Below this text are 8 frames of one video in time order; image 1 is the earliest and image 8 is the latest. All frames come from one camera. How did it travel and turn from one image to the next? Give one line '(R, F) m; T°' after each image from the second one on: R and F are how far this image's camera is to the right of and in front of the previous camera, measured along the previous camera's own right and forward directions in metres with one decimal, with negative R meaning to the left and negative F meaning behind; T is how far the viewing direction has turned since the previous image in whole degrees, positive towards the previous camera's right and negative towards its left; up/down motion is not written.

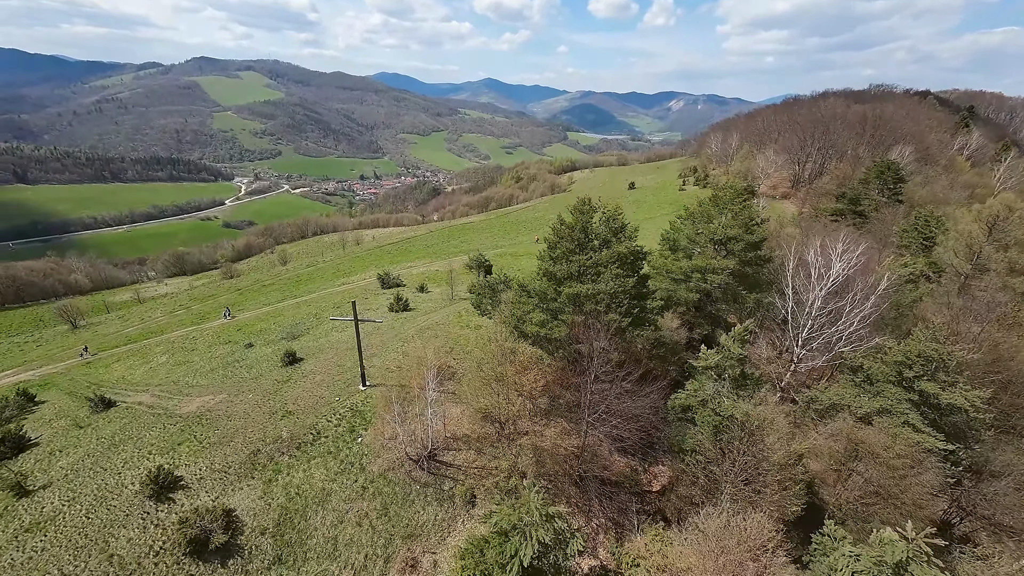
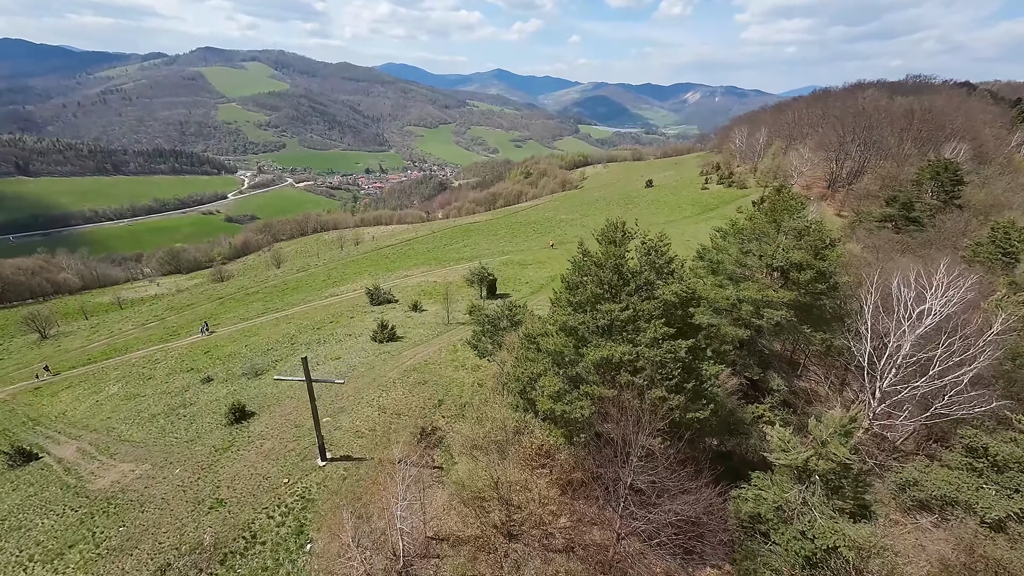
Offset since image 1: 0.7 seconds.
(+0.1, +5.7) m; -1°
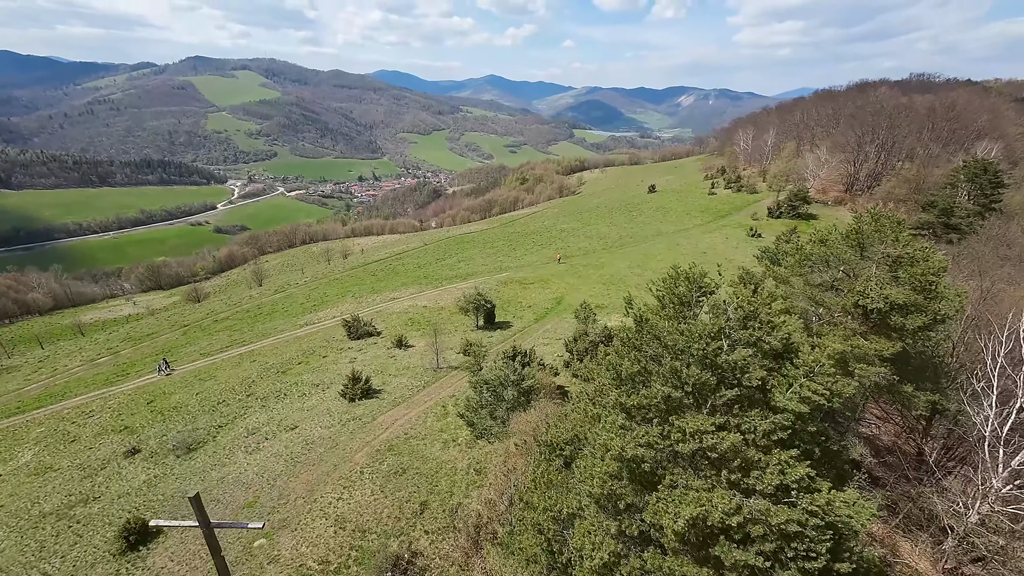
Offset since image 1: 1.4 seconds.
(-0.4, +5.9) m; 0°
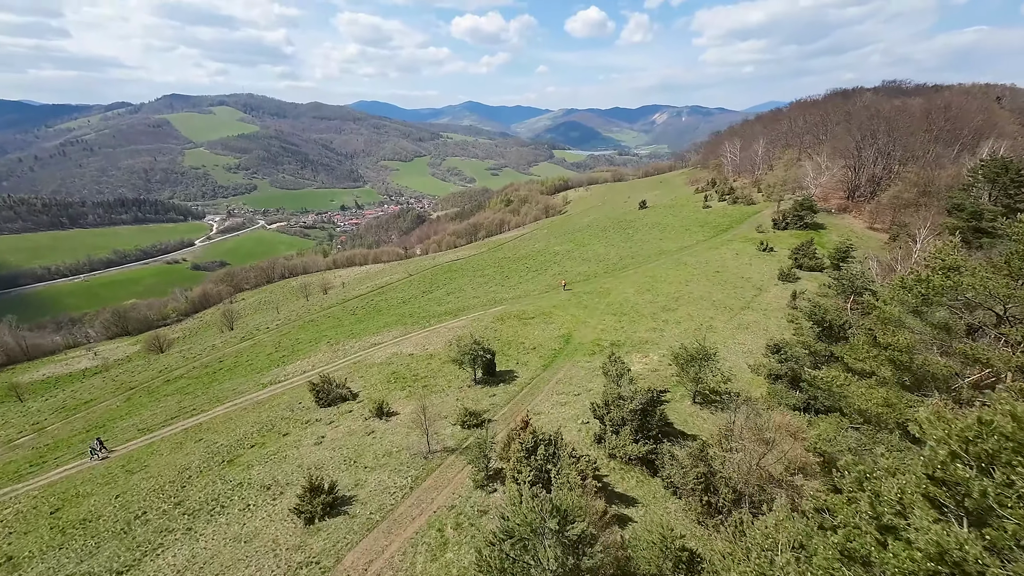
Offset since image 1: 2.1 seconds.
(-0.9, +6.1) m; +2°
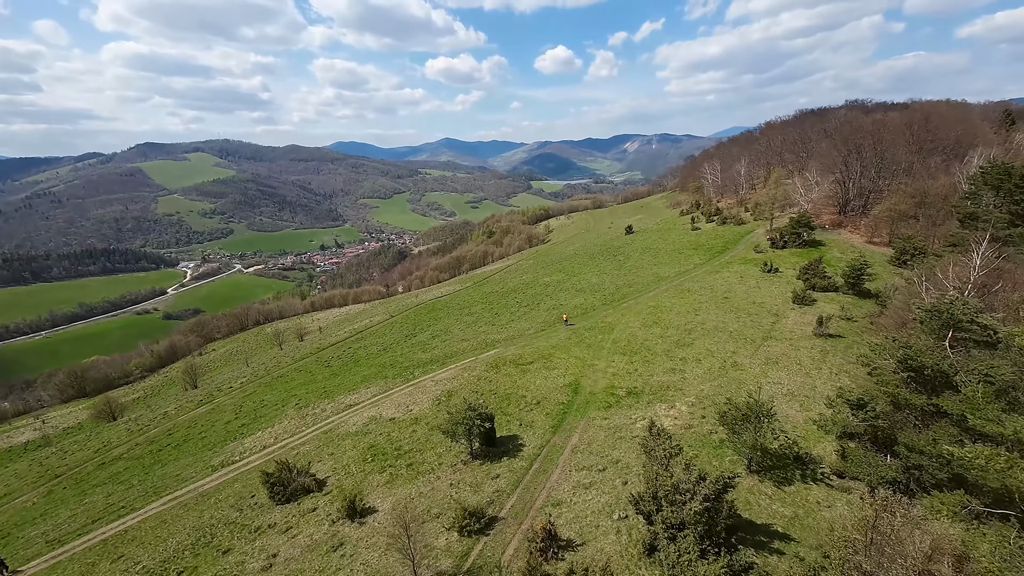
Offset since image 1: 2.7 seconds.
(-0.8, +5.1) m; +2°
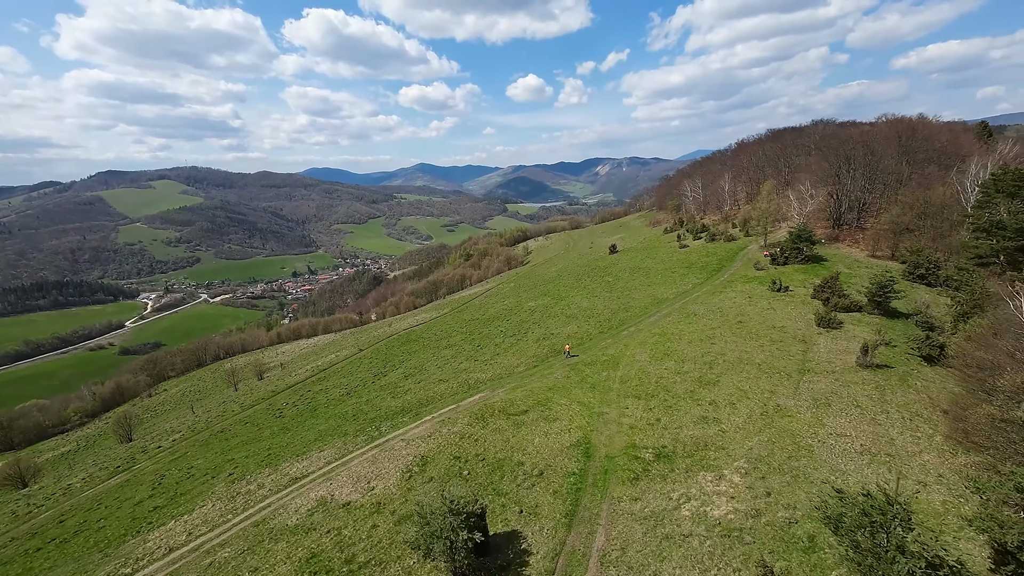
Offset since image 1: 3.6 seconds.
(-0.7, +7.0) m; +3°
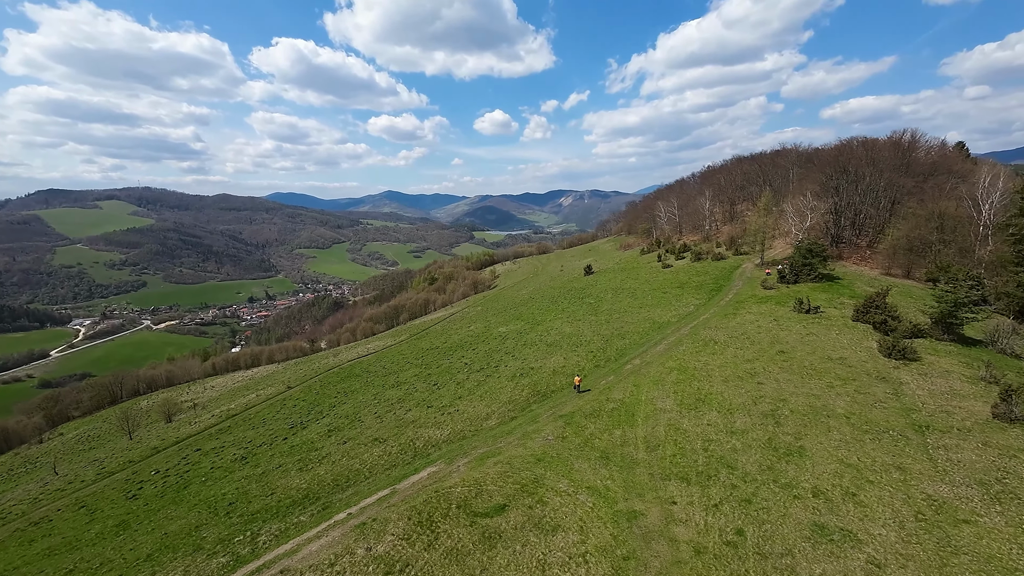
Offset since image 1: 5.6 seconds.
(-0.1, +12.3) m; +4°
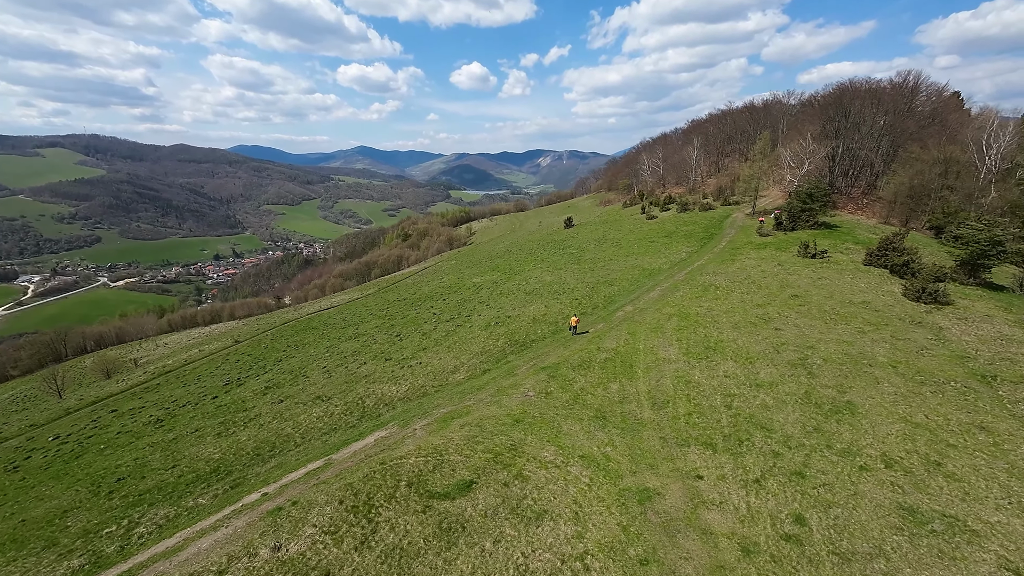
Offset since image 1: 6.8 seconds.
(+0.2, +5.6) m; +3°
